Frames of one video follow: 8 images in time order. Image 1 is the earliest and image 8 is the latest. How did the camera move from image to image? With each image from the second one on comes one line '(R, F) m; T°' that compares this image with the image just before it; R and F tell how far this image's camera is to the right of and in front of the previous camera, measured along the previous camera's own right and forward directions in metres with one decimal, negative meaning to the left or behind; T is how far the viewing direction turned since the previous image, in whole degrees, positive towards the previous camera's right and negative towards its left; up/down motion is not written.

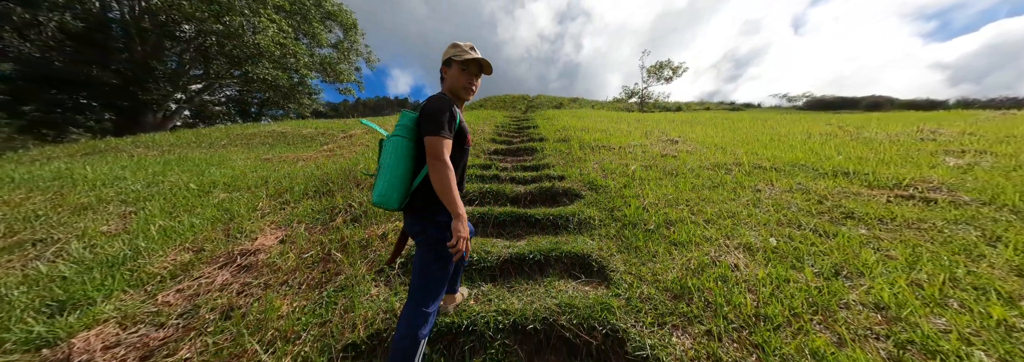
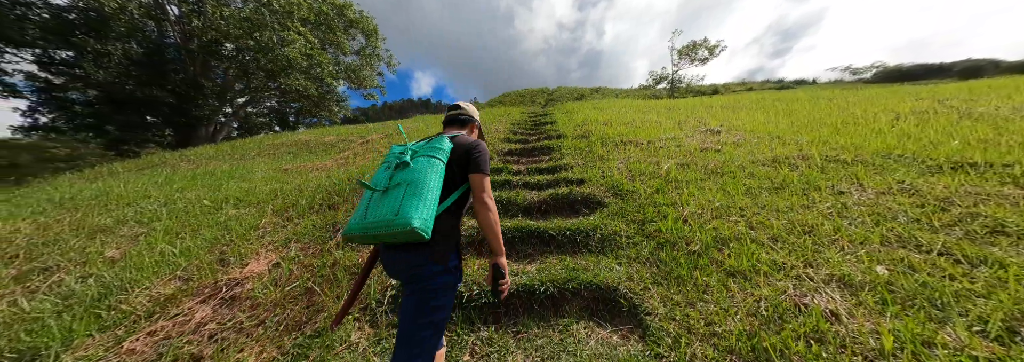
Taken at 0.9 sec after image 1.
(+0.1, +0.4) m; -5°
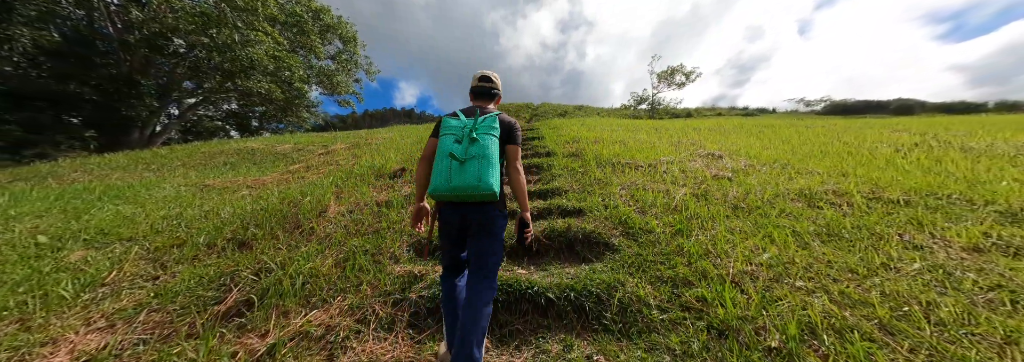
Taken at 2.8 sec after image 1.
(0.0, +0.7) m; +4°
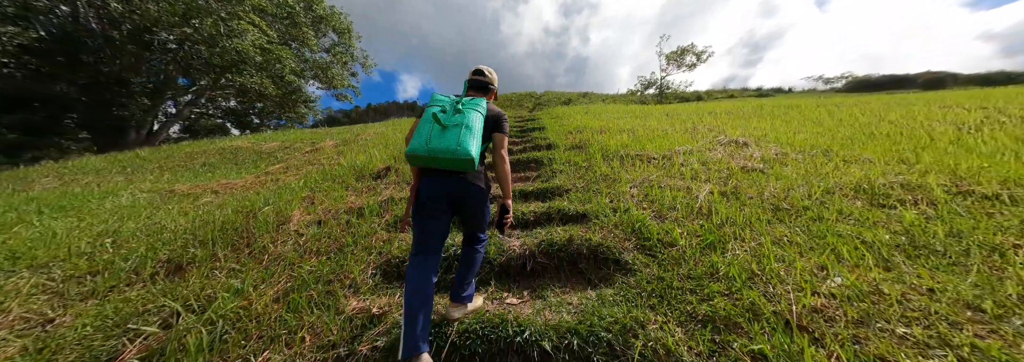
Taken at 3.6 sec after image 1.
(+0.2, +0.5) m; -1°
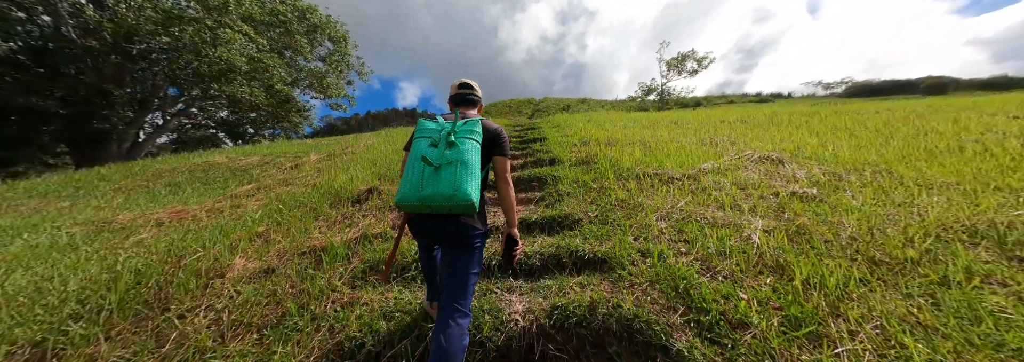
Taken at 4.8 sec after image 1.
(0.0, +0.6) m; 0°
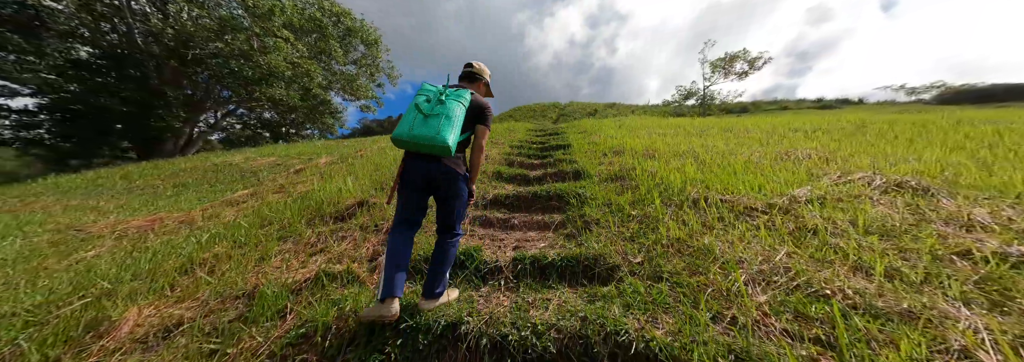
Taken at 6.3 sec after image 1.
(+0.1, +0.8) m; -6°
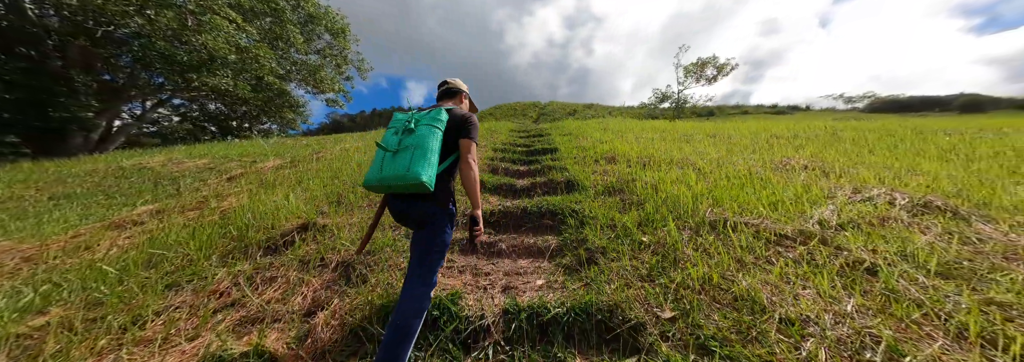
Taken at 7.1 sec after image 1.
(-0.1, +0.6) m; +5°
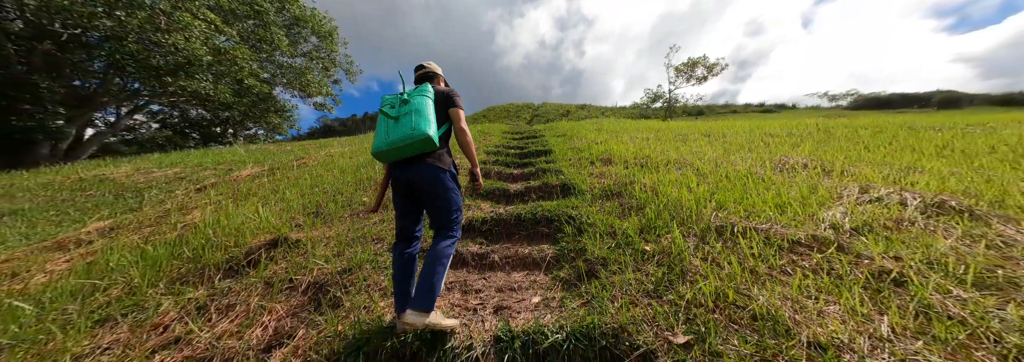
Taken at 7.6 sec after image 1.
(0.0, +0.2) m; +1°
